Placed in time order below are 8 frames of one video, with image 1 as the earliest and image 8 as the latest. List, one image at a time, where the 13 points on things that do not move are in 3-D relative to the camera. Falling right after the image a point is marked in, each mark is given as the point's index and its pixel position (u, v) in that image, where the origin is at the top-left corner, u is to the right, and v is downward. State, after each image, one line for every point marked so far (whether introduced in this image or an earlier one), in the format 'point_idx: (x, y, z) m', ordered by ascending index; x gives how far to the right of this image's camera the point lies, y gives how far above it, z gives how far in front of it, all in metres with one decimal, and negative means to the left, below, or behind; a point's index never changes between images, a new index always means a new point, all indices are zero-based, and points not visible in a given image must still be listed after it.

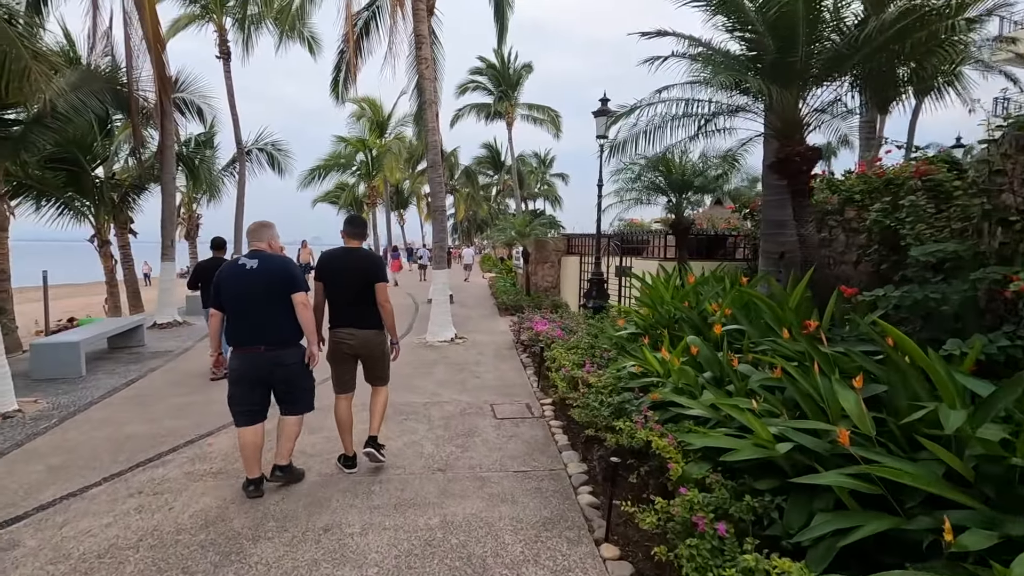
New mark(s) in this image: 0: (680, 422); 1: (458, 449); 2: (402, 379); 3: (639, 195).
0: (+1.1, -0.9, +3.4) m
1: (-0.4, -1.3, +4.3) m
2: (-1.3, -1.1, +6.6) m
3: (+2.1, +1.5, +8.8) m
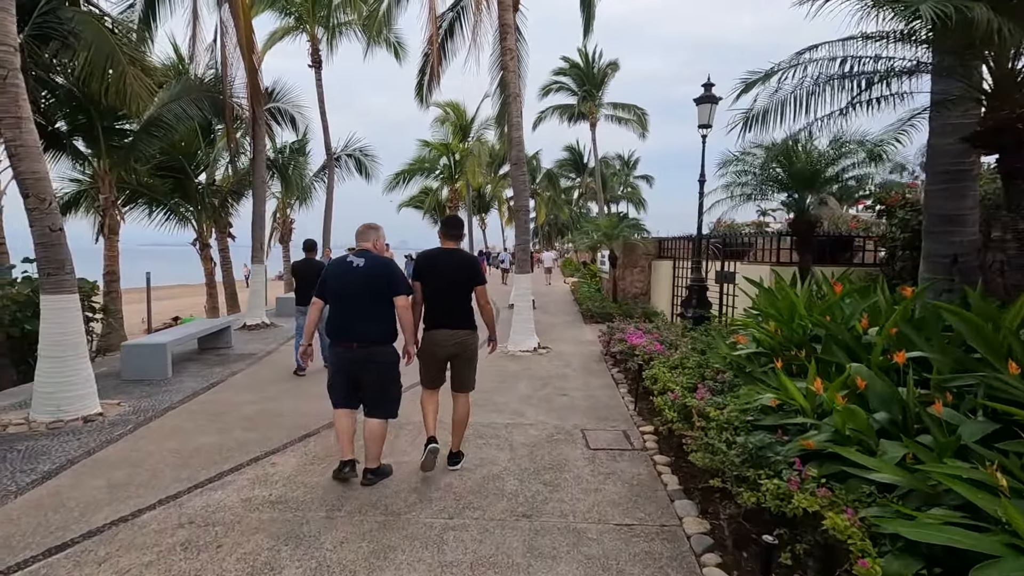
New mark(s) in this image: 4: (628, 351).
0: (+1.6, -0.9, +2.5) m
1: (+0.2, -1.3, +3.6) m
2: (-0.3, -1.2, +6.0) m
3: (+3.5, +1.4, +7.7) m
4: (+1.4, -0.8, +6.6) m
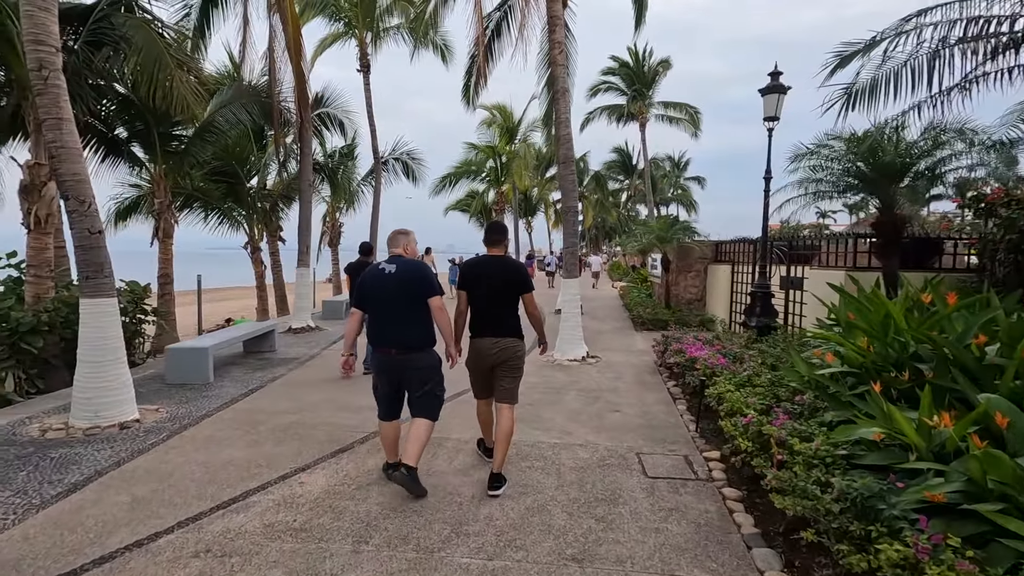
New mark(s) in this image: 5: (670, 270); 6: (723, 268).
0: (+1.8, -1.0, +2.0) m
1: (+0.5, -1.4, +3.2) m
2: (+0.1, -1.2, +5.6) m
3: (+4.1, +1.3, +7.0) m
4: (+2.0, -0.9, +6.0) m
5: (+3.7, +0.4, +12.6) m
6: (+4.5, +0.4, +11.5) m
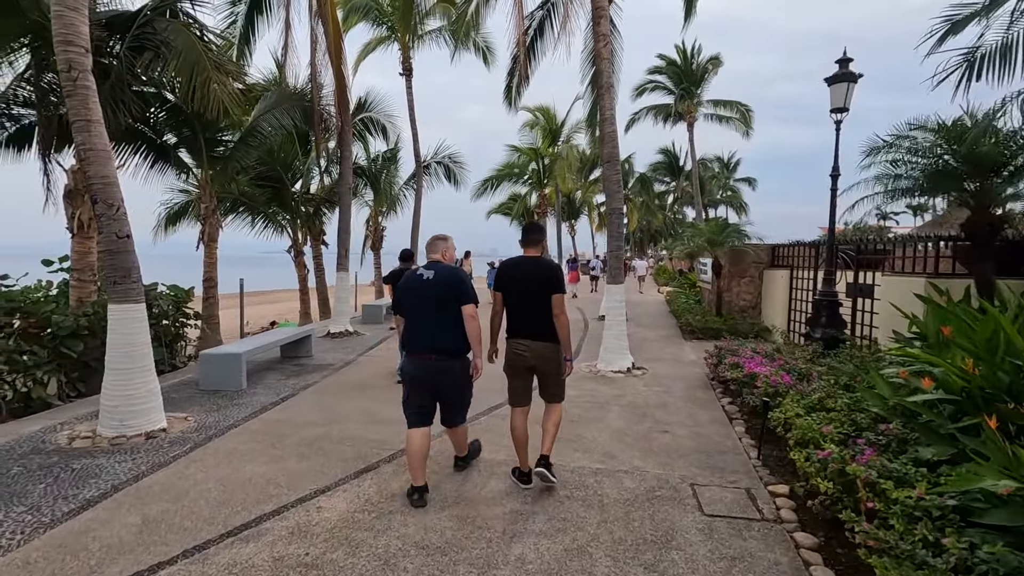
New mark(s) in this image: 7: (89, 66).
0: (+1.9, -1.0, +1.4) m
1: (+0.7, -1.5, +2.7) m
2: (+0.5, -1.3, +5.1) m
3: (+4.6, +1.2, +6.3) m
4: (+2.4, -0.9, +5.4) m
5: (+4.6, +0.3, +11.8) m
6: (+5.4, +0.3, +10.7) m
7: (-3.5, +1.8, +4.4) m
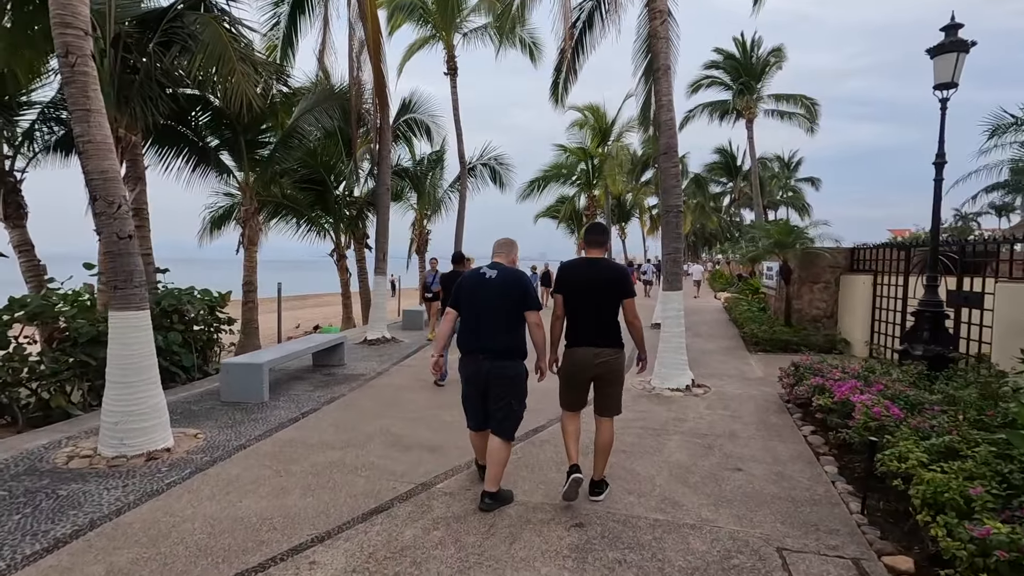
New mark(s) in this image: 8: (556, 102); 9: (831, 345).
0: (+1.9, -1.1, +0.6) m
1: (+0.8, -1.5, +2.0) m
2: (+0.8, -1.4, +4.4) m
3: (+5.0, +1.1, +5.1) m
4: (+2.7, -1.0, +4.5) m
5: (+5.6, +0.1, +10.7) m
6: (+6.2, +0.2, +9.5) m
7: (-3.2, +1.8, +4.0) m
8: (+1.3, +5.6, +16.1) m
9: (+5.7, -1.0, +9.7) m
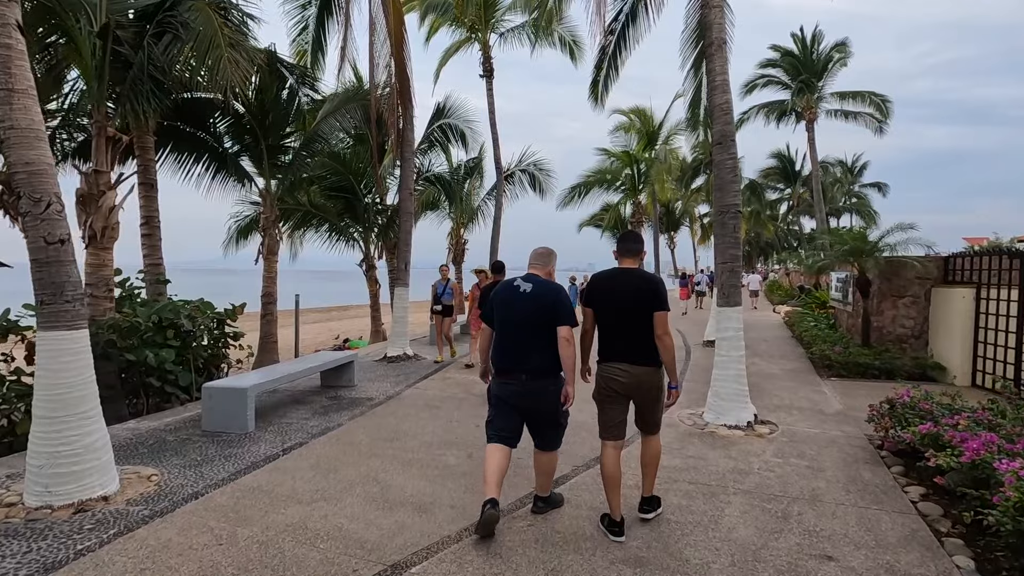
0: (+1.6, -1.1, -0.6) m
1: (+0.6, -1.6, +0.9) m
2: (+0.9, -1.5, +3.3) m
3: (+5.1, +1.0, +3.8) m
4: (+2.8, -1.1, +3.3) m
5: (+6.1, -0.1, +9.2) m
6: (+6.7, -0.1, +8.0) m
7: (-3.1, +1.7, +3.4) m
8: (+2.4, +5.2, +15.1) m
9: (+6.2, -1.3, +8.2) m
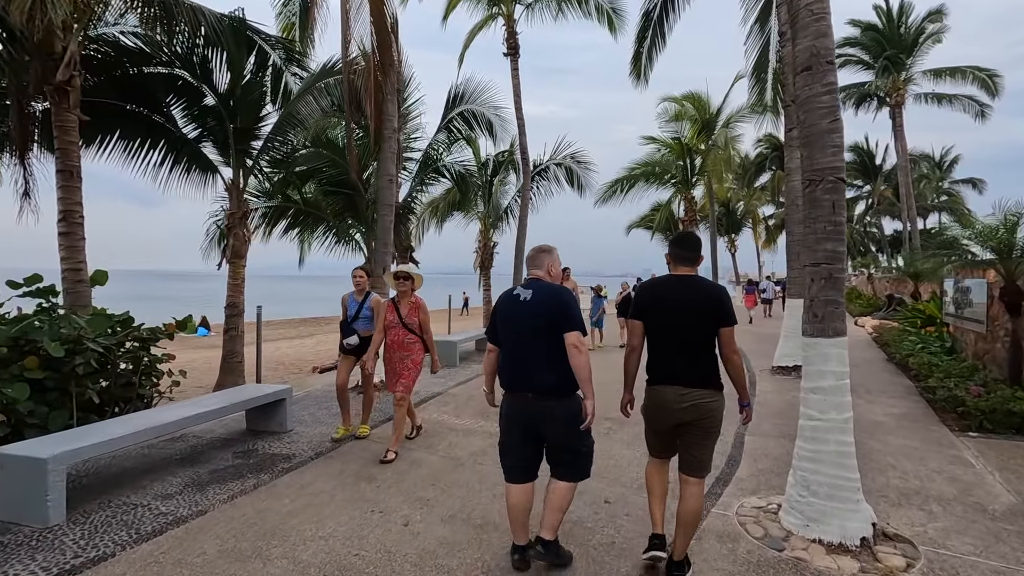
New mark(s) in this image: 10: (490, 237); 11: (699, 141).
0: (+0.6, -1.1, -2.8) m
1: (-0.2, -1.6, -1.2) m
2: (+0.3, -1.6, +1.1) m
3: (+4.6, +0.9, +1.2) m
4: (+2.2, -1.2, +0.9) m
5: (+6.2, -0.3, +6.5) m
6: (+6.5, -0.2, +5.2) m
7: (-3.7, +1.6, +1.7) m
8: (+3.1, +5.0, +12.8) m
9: (+6.1, -1.4, +5.4) m
10: (-0.7, +1.7, +17.8) m
11: (+6.0, +4.7, +17.2) m
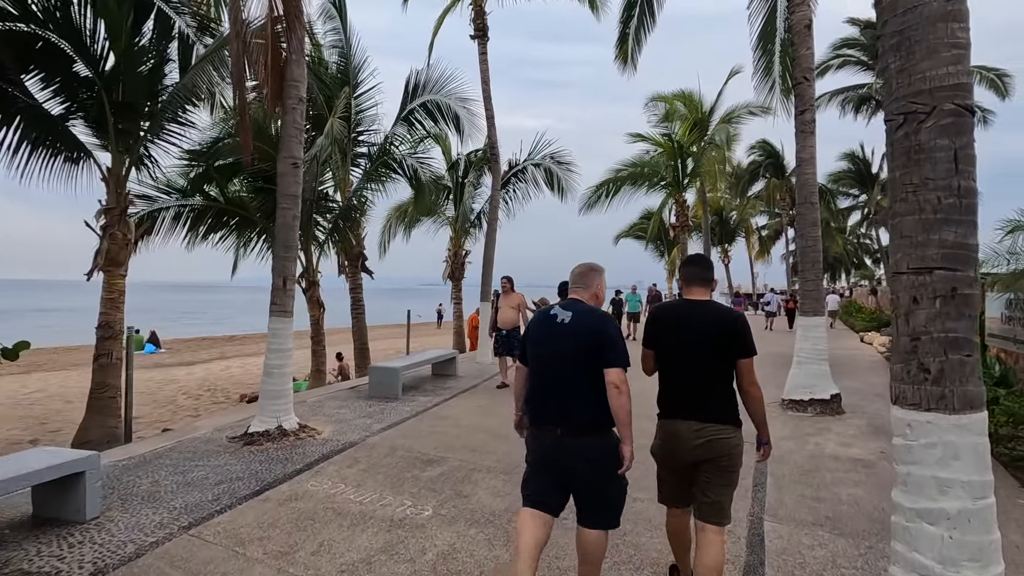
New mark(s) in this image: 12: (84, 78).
0: (+0.1, -1.1, -4.5) m
1: (-0.7, -1.6, -3.0) m
2: (-0.2, -1.6, -0.6) m
3: (+4.0, +0.8, -0.5) m
4: (+1.6, -1.3, -0.8) m
5: (+5.5, -0.5, +4.8) m
6: (+5.9, -0.4, +3.6) m
7: (-4.2, +1.6, -0.1) m
8: (+2.4, +4.7, +11.2) m
9: (+5.5, -1.5, +3.7) m
10: (-1.5, +1.3, +16.1) m
11: (+5.3, +4.3, +15.7) m
12: (-5.6, +2.7, +7.0) m
